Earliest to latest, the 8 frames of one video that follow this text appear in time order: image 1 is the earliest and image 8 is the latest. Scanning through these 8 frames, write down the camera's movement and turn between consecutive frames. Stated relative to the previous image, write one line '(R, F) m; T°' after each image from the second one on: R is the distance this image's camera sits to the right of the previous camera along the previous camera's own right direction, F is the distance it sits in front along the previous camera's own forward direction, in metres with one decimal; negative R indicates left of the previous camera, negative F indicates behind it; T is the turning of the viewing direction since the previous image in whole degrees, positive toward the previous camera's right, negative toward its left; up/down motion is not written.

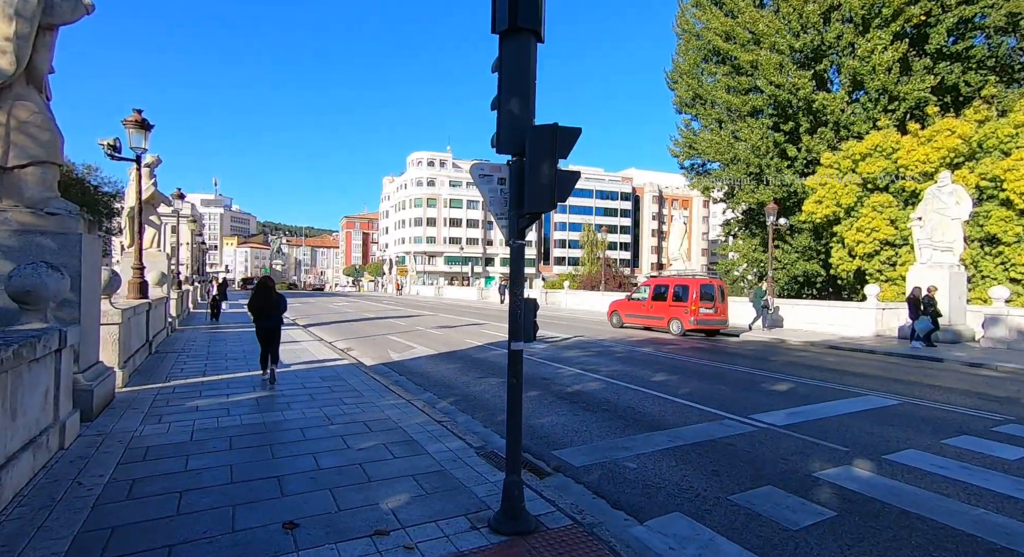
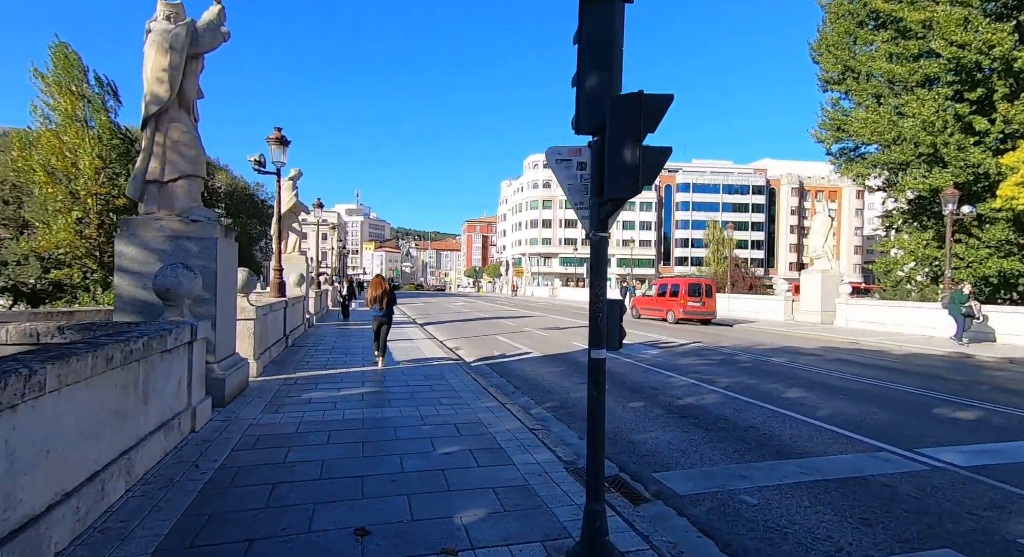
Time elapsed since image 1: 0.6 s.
(+0.4, +0.3) m; -14°
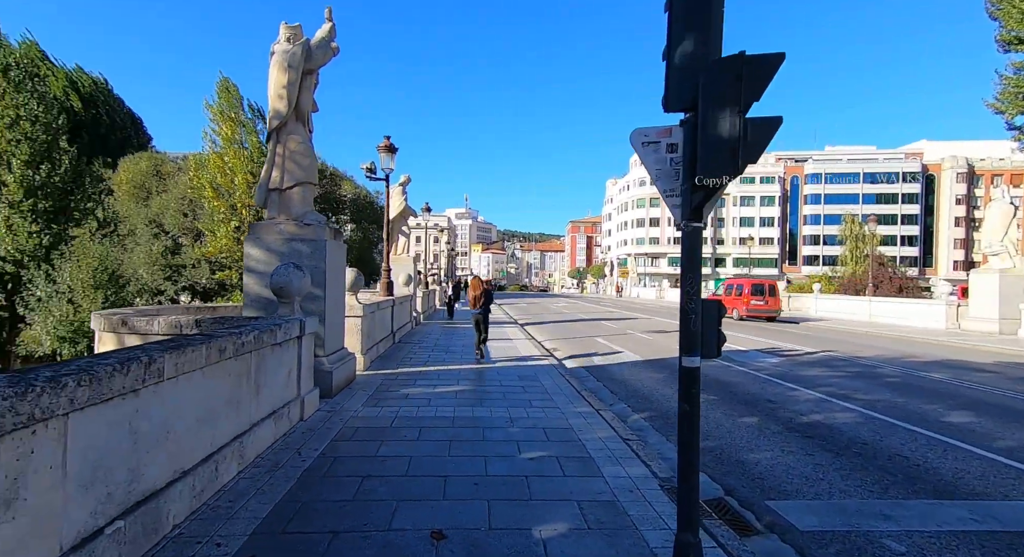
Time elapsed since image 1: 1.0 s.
(+0.2, +0.2) m; -11°
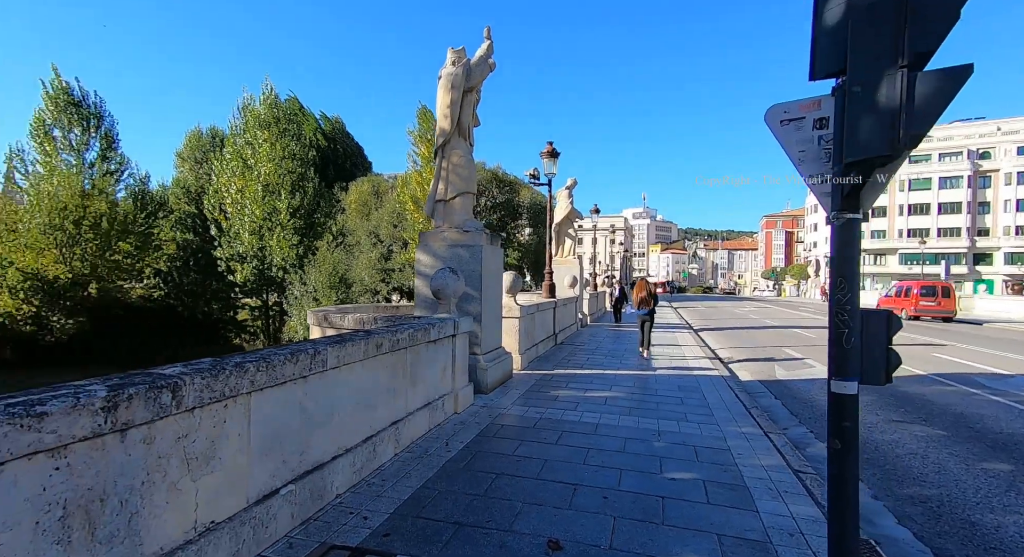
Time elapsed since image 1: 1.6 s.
(+0.5, 0.0) m; -19°
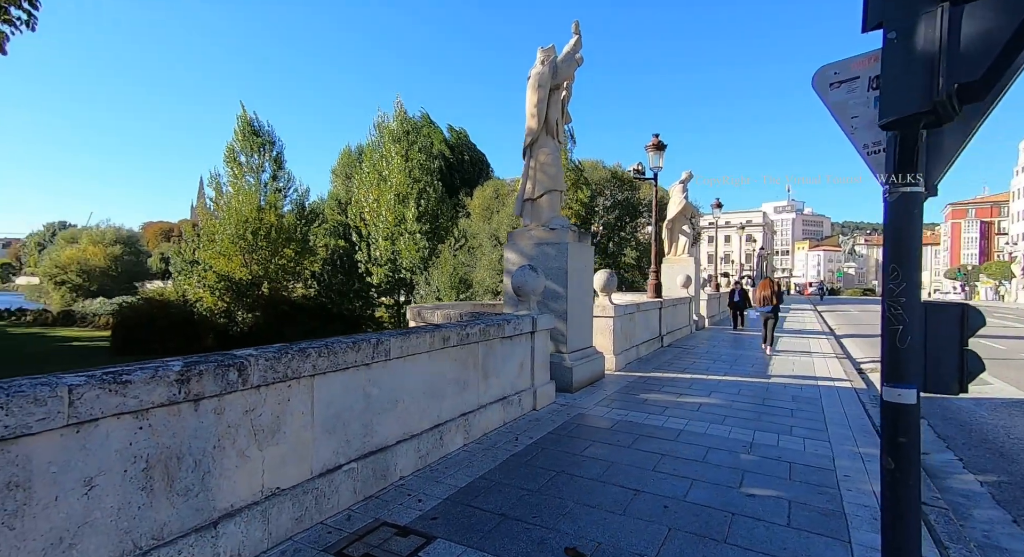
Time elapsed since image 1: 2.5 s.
(+0.7, +0.1) m; -15°
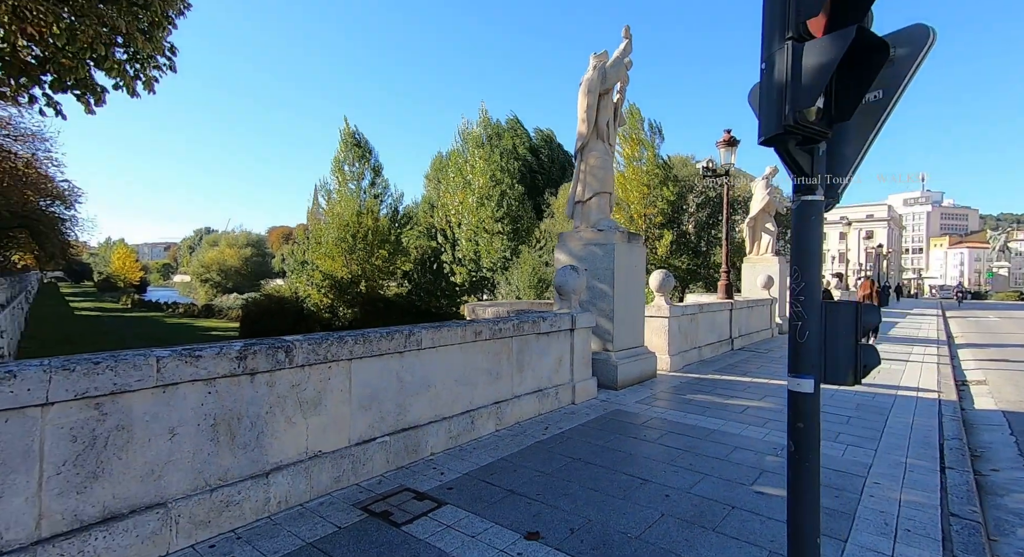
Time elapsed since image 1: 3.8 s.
(+0.8, -0.3) m; -11°
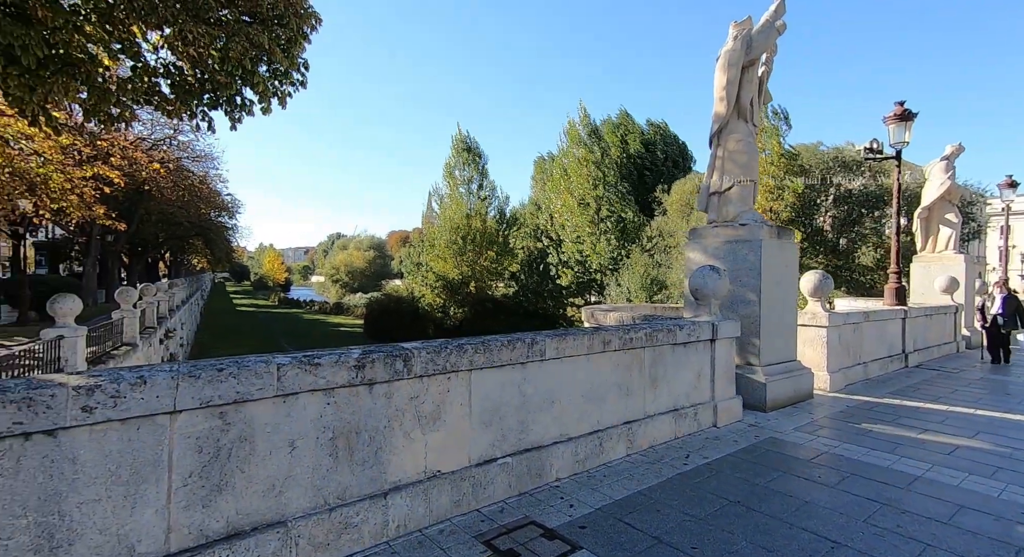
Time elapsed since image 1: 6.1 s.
(-0.3, +0.6) m; -10°
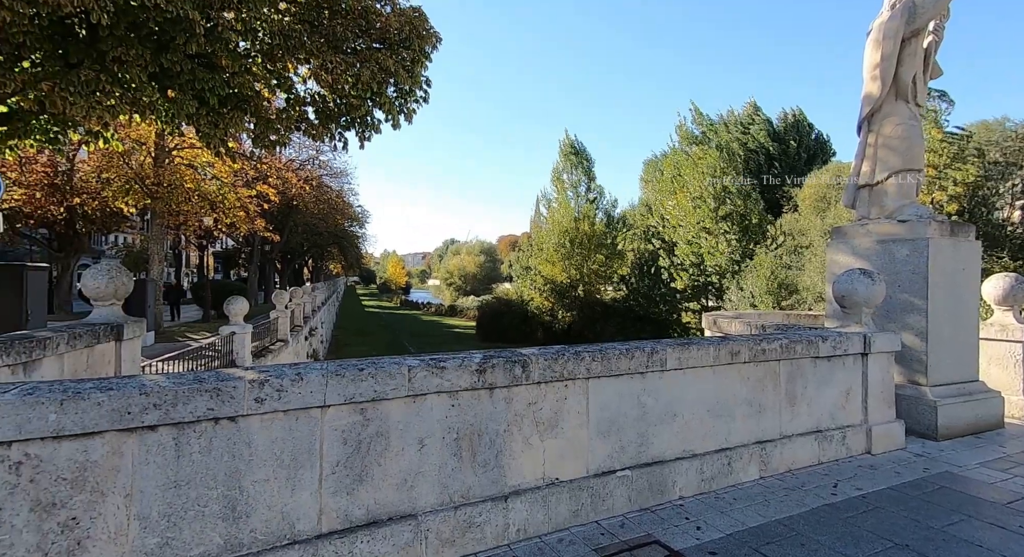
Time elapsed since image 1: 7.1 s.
(-0.1, +0.3) m; -11°
